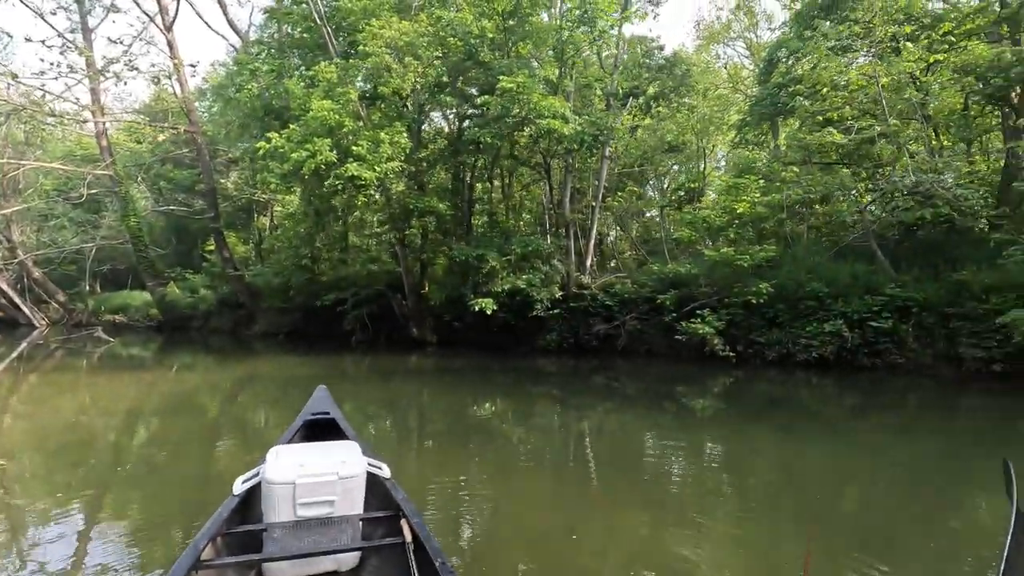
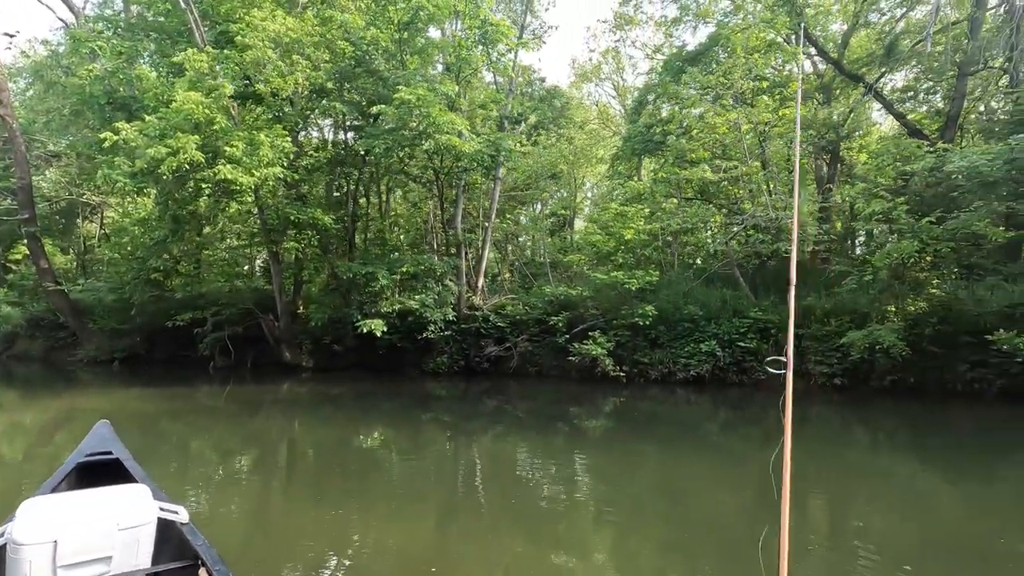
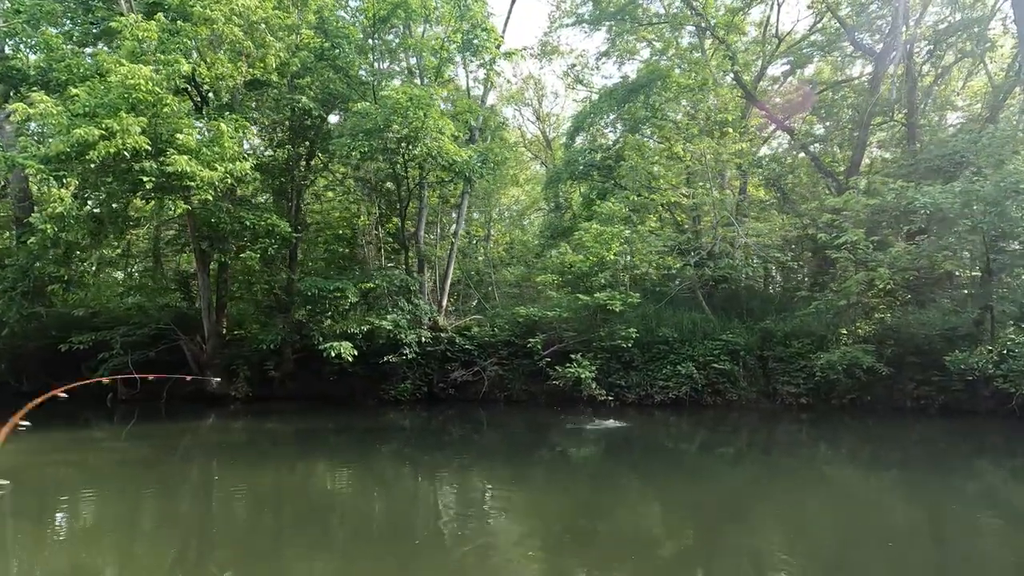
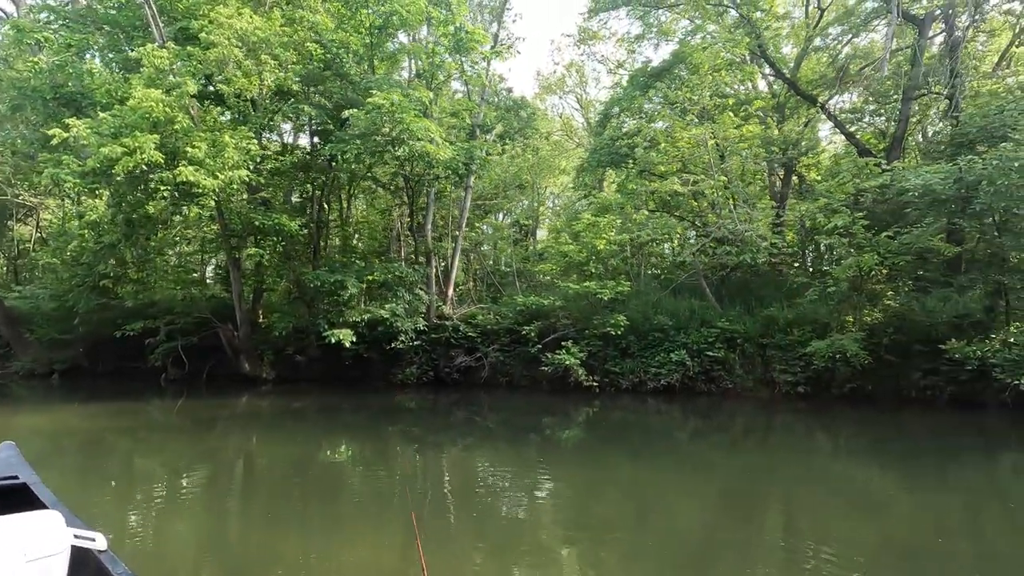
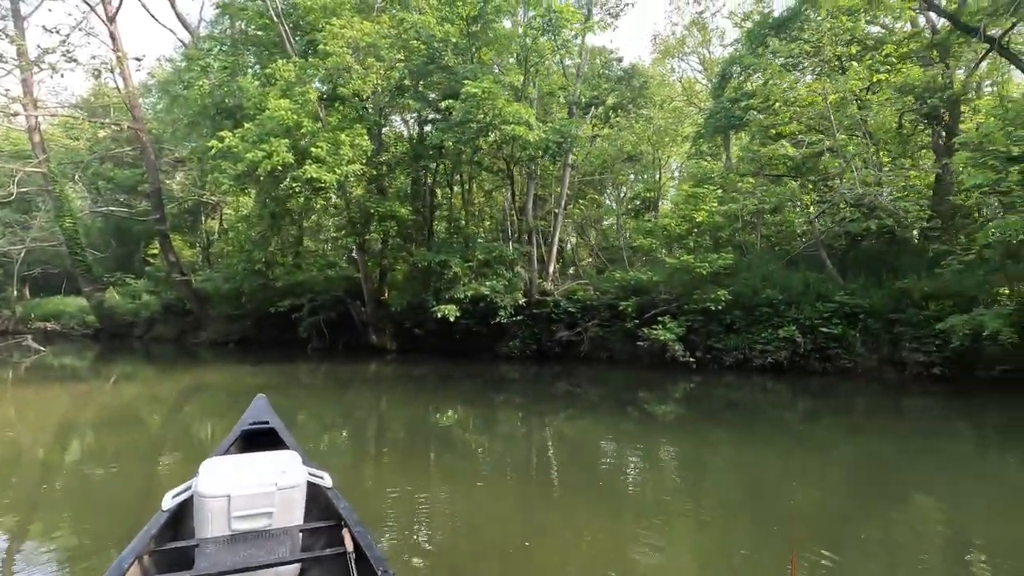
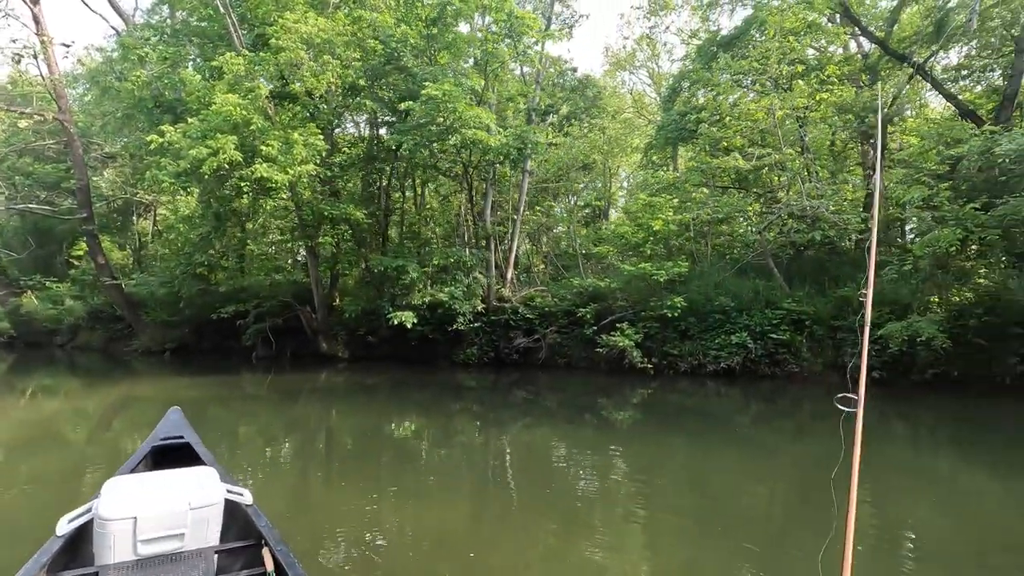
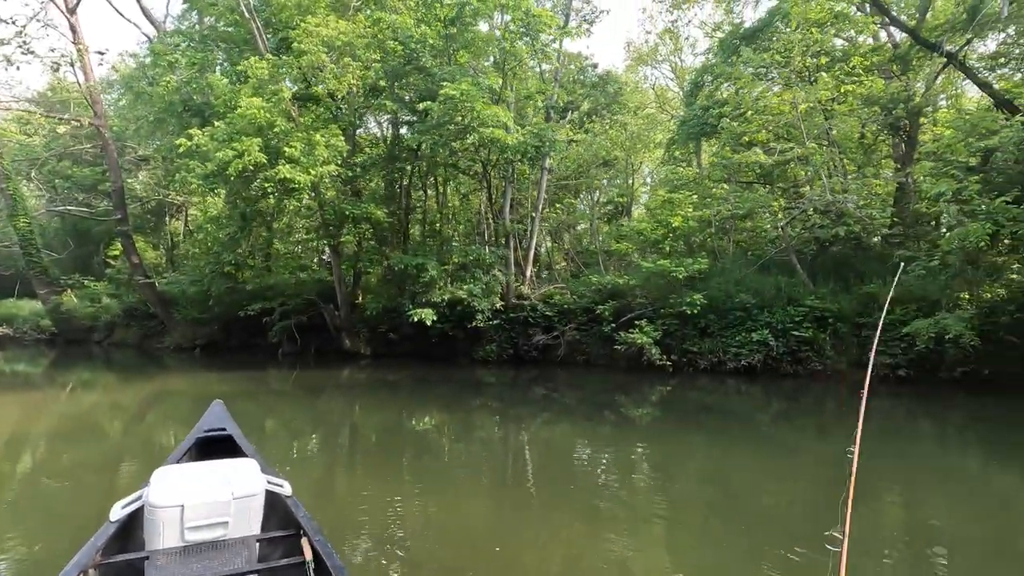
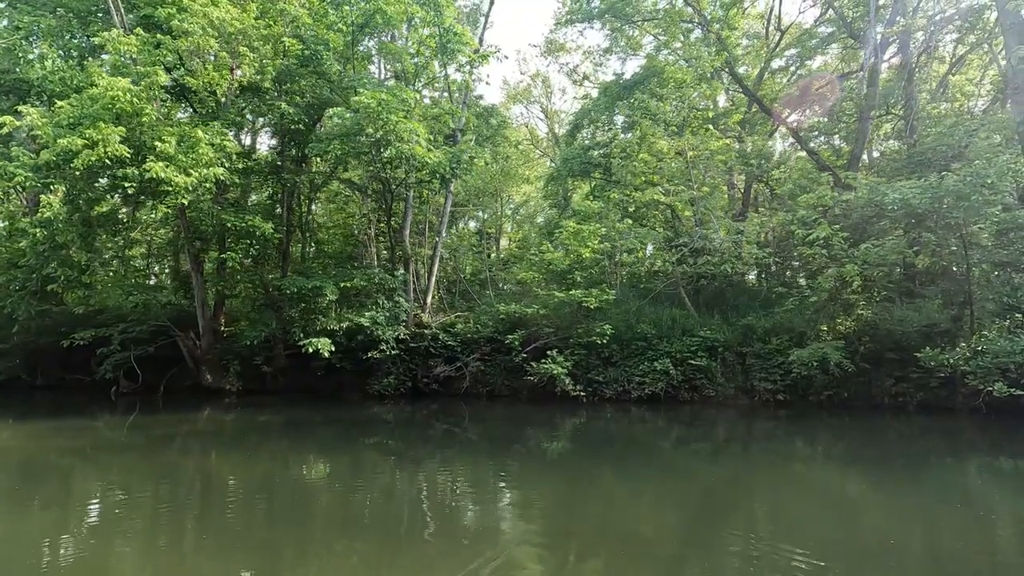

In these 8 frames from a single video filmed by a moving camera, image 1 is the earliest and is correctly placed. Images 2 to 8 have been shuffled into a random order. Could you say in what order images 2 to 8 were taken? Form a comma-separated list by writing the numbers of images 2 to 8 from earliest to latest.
5, 7, 6, 2, 4, 8, 3
